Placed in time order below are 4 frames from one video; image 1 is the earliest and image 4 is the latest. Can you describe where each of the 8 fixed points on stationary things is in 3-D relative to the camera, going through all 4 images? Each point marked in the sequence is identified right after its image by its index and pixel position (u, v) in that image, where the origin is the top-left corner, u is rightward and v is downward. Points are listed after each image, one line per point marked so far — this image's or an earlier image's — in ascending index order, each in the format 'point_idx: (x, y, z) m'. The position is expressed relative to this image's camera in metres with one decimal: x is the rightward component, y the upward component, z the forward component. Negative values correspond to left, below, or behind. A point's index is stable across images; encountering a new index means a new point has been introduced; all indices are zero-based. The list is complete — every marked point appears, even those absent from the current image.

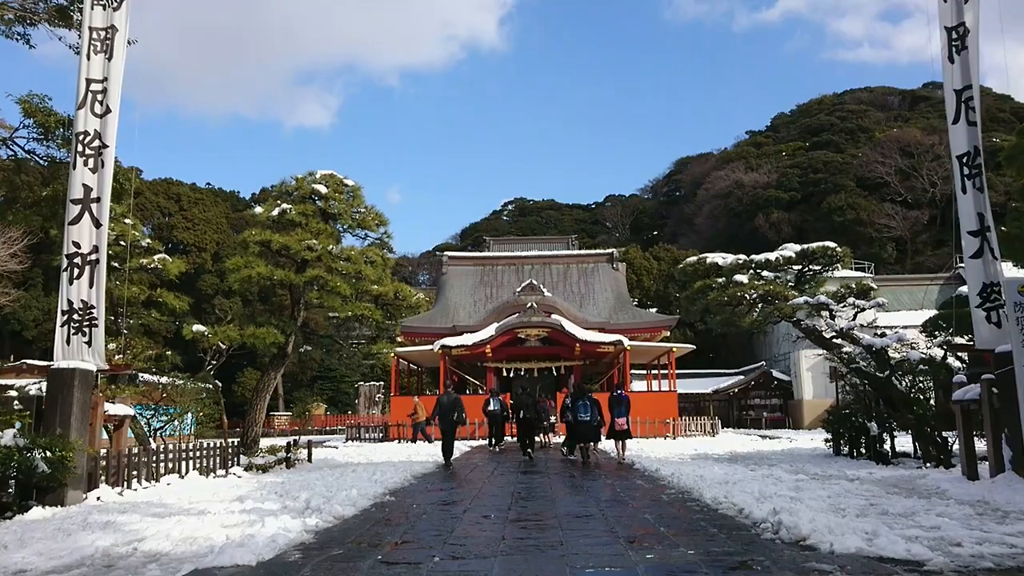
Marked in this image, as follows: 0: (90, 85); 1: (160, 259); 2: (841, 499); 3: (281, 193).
0: (-5.0, +2.4, +8.8) m
1: (-6.8, +0.5, +14.3) m
2: (+3.1, -2.0, +6.9) m
3: (-4.5, +1.8, +14.3) m
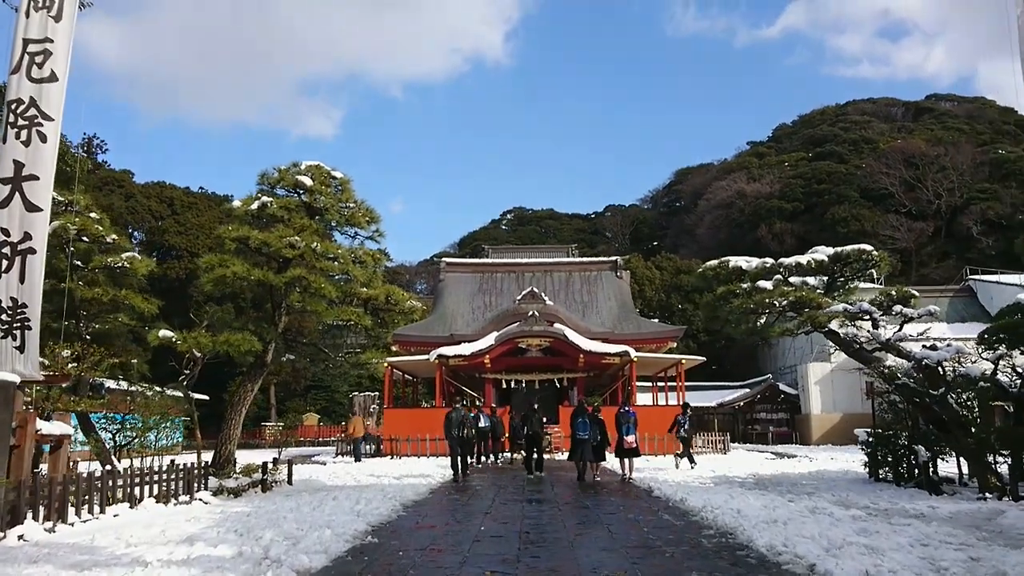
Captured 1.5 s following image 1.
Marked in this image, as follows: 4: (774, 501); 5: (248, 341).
0: (-4.9, +2.4, +7.5) m
1: (-6.7, +0.5, +12.9) m
2: (+3.1, -2.0, +5.5) m
3: (-4.4, +1.8, +13.0) m
4: (+3.2, -2.6, +8.9) m
5: (-4.2, -0.8, +11.8) m
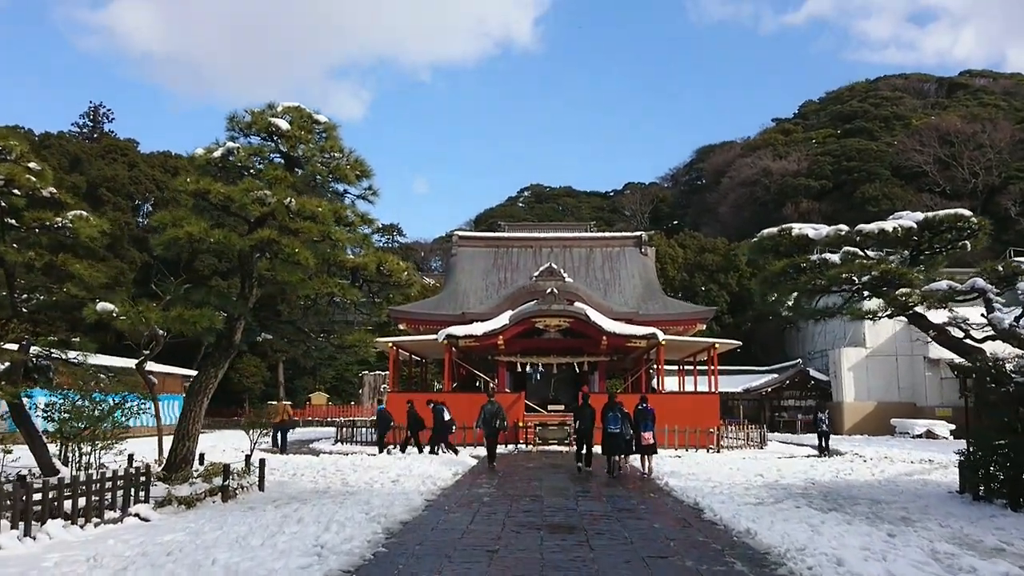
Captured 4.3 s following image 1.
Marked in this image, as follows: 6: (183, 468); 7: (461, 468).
0: (-4.7, +2.8, +5.3) m
1: (-6.4, +1.0, +10.9) m
2: (+3.2, -1.8, +3.3) m
3: (-4.1, +2.3, +10.8) m
4: (+3.3, -2.3, +6.7) m
5: (-4.0, -0.4, +9.6) m
6: (-4.5, -2.5, +10.2) m
7: (-1.1, -3.4, +13.9) m
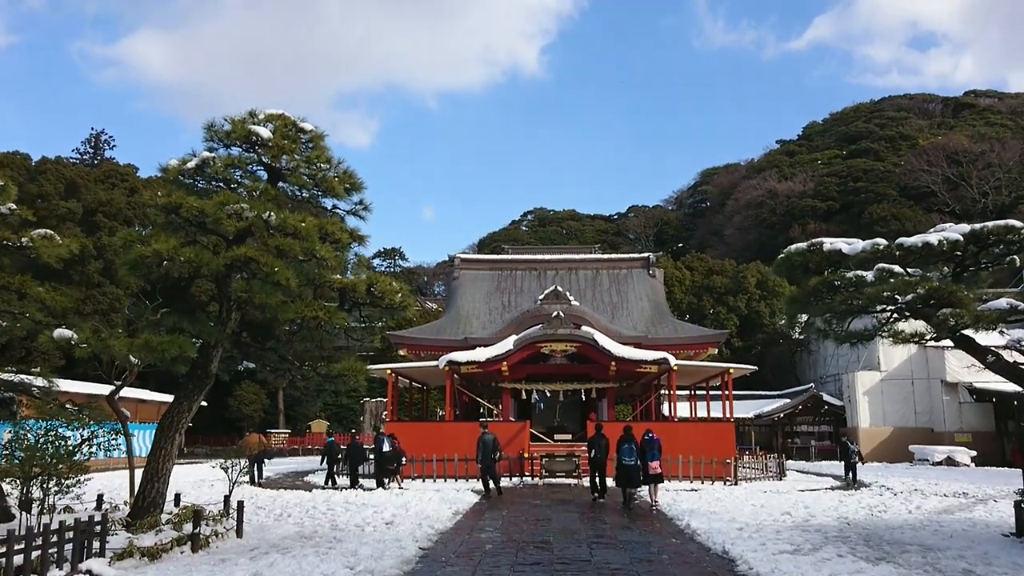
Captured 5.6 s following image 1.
0: (-4.7, +2.6, +4.4) m
1: (-6.4, +0.7, +9.9) m
2: (+3.2, -1.8, +2.2) m
3: (-4.1, +2.0, +9.9) m
4: (+3.3, -2.4, +5.6) m
5: (-3.9, -0.7, +8.7) m
6: (-4.5, -2.8, +9.2) m
7: (-1.1, -3.8, +12.9) m
